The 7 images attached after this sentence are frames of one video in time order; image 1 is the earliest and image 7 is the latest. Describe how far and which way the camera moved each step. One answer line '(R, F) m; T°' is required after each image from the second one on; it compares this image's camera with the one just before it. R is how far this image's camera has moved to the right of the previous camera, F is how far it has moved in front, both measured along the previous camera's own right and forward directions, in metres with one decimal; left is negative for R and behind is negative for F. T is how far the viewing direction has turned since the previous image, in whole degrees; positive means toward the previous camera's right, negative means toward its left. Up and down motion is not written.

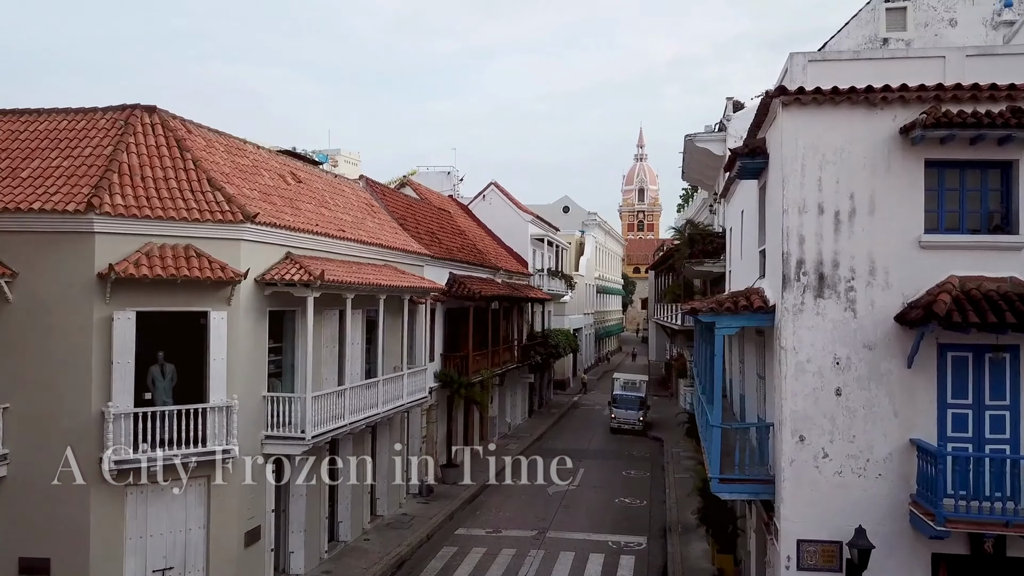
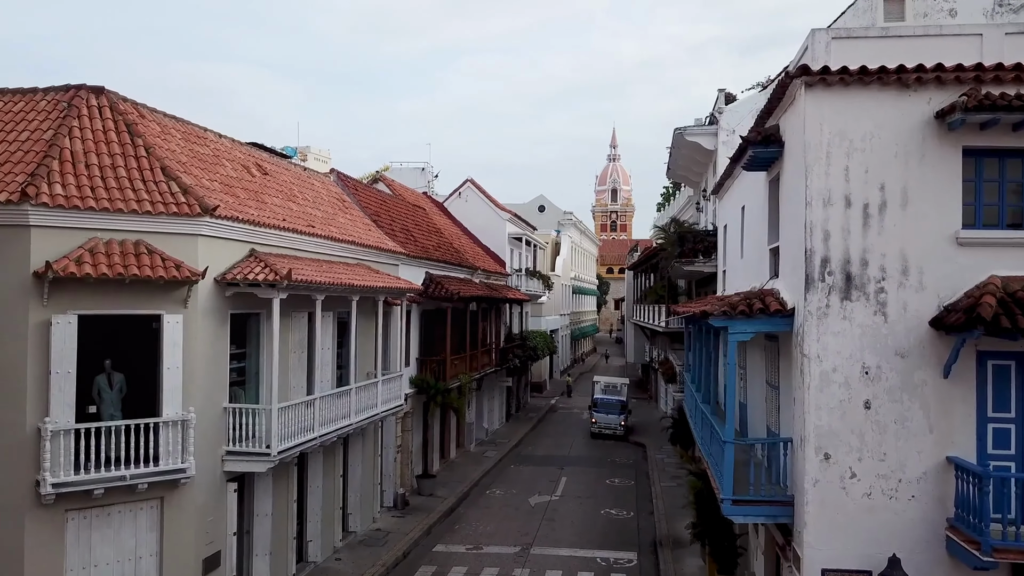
(-0.2, +1.1) m; +2°
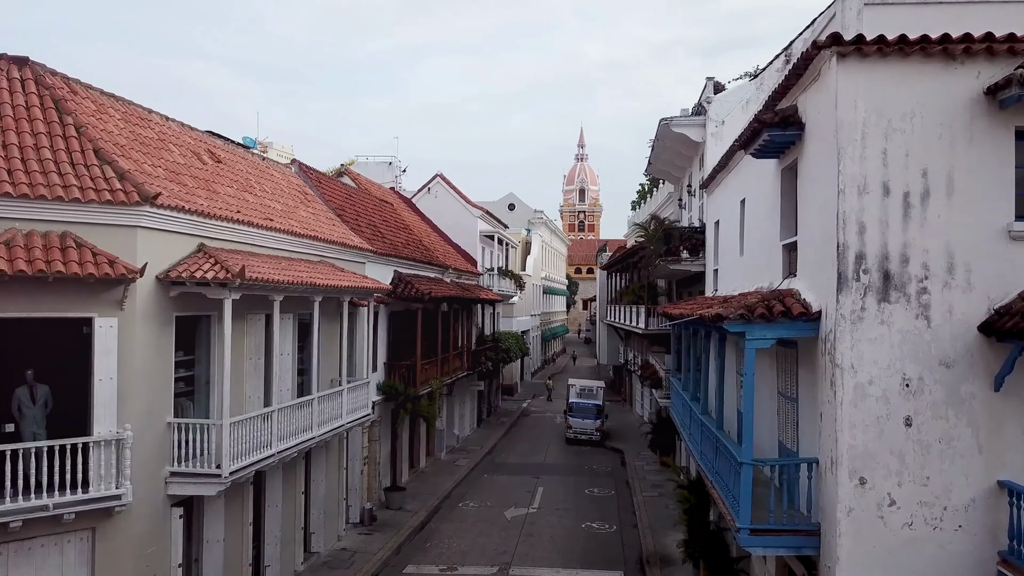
(-0.2, +1.3) m; +2°
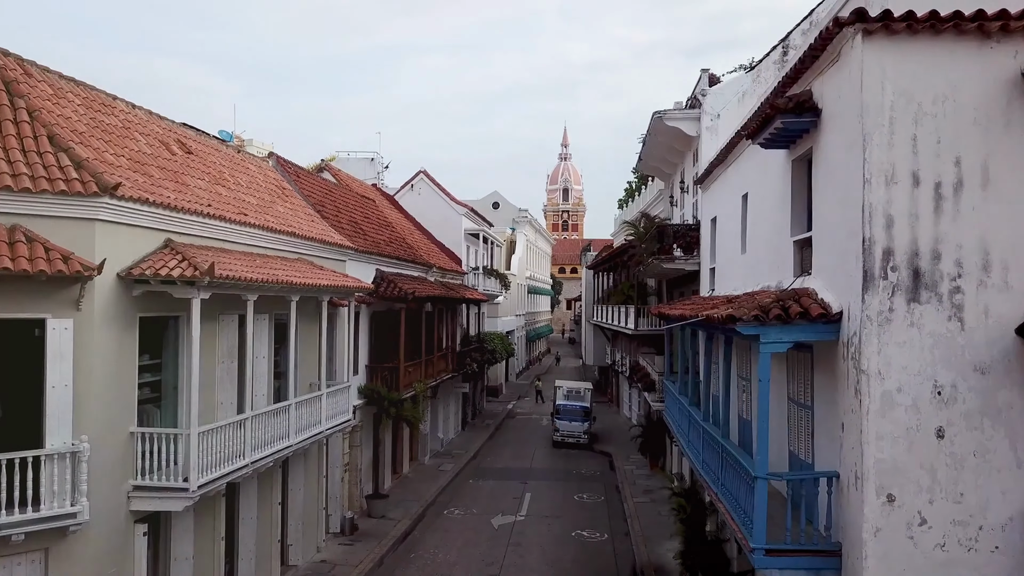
(-0.1, +0.7) m; +1°
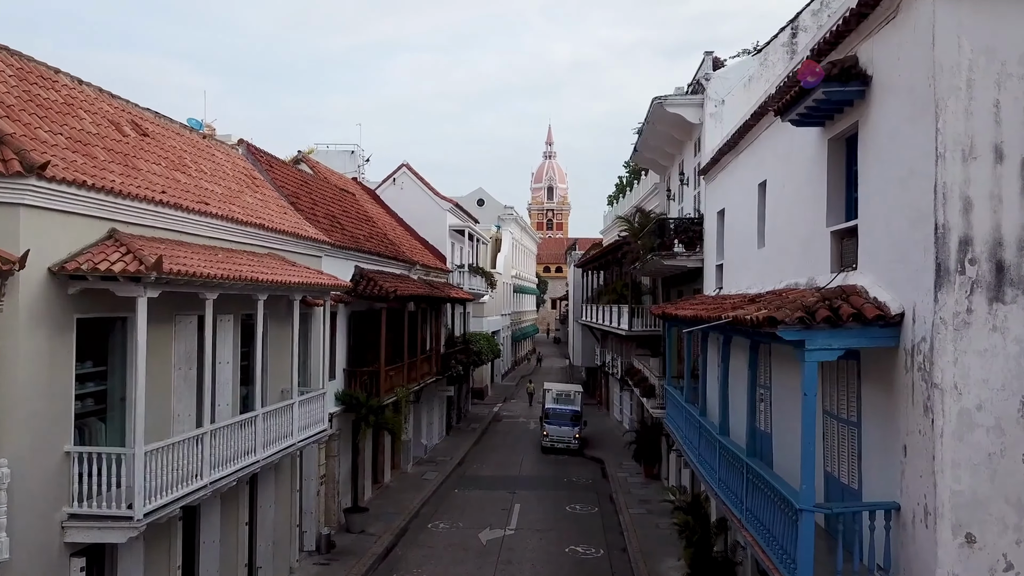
(-0.1, +1.3) m; +1°
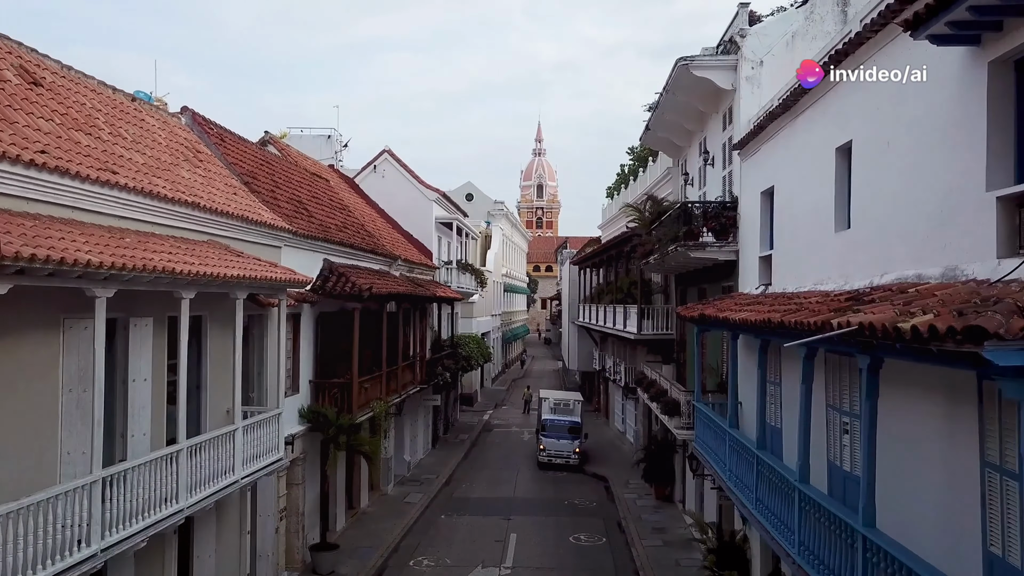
(-0.2, +2.8) m; +1°
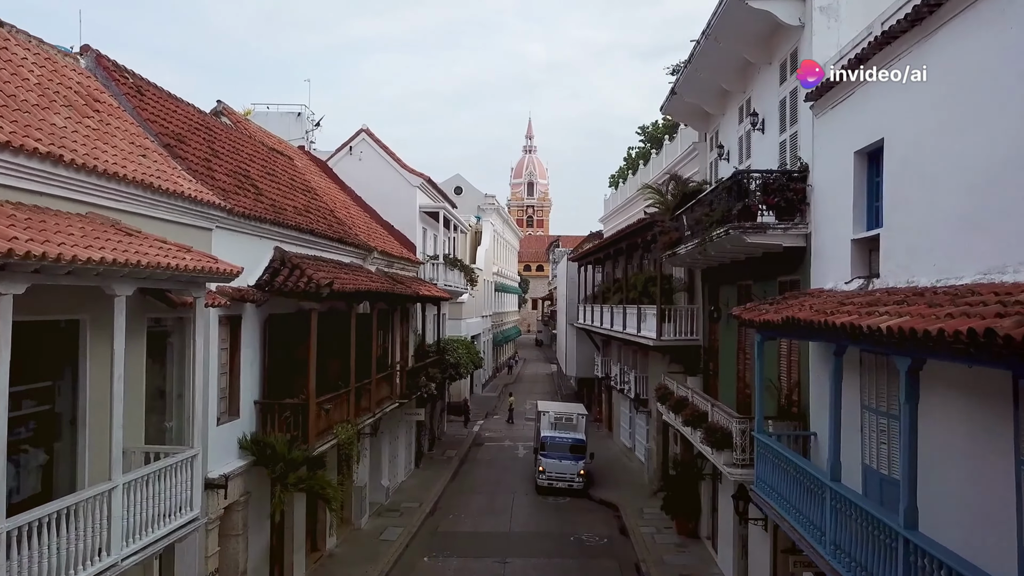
(-0.2, +3.3) m; +1°
